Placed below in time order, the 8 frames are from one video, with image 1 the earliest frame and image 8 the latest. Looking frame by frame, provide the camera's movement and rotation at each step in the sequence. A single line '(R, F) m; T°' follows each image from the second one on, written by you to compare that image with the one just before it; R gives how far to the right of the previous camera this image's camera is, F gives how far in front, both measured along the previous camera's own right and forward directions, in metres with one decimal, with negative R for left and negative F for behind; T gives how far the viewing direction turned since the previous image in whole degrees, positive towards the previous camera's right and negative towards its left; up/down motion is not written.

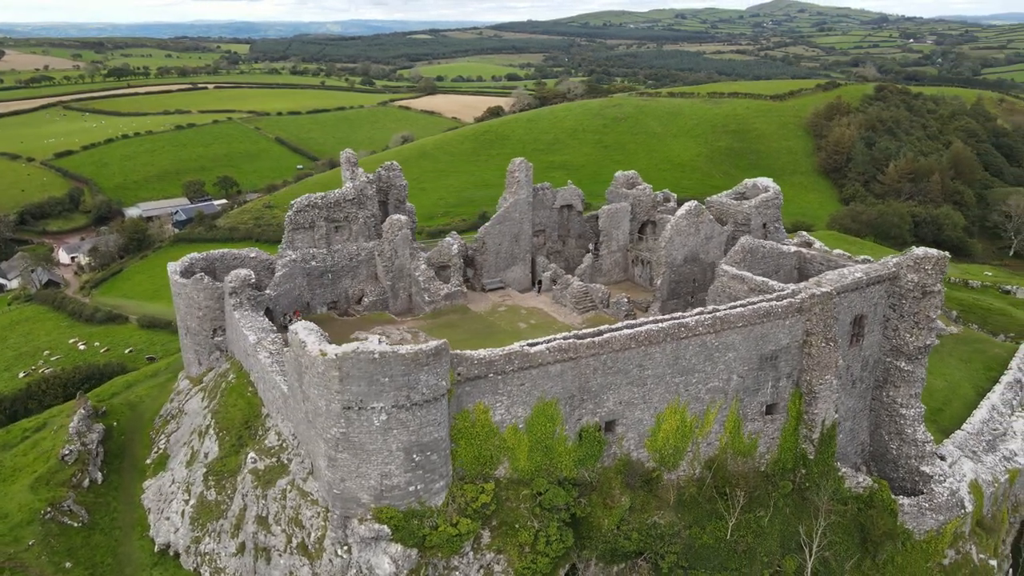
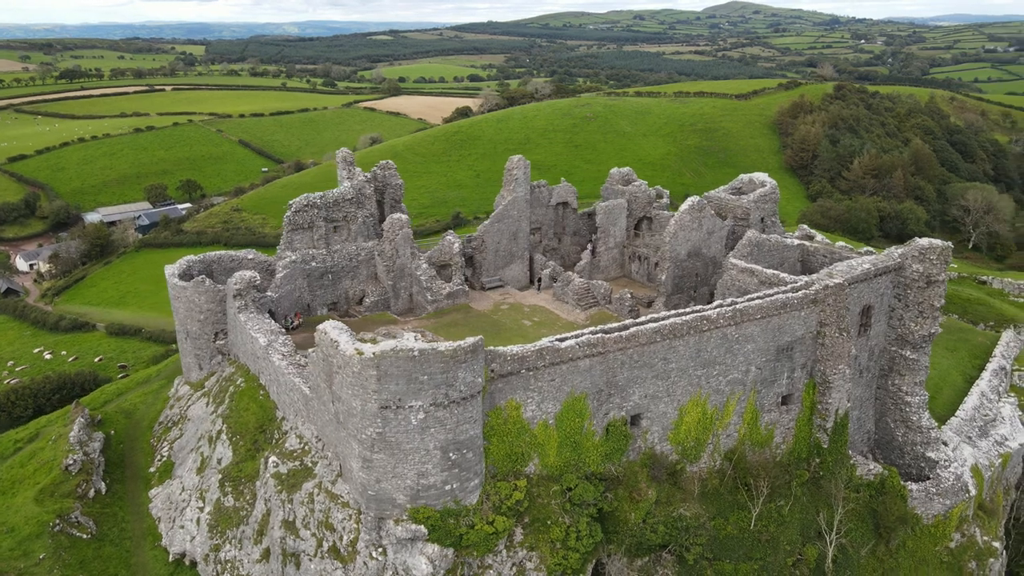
(-1.5, +0.1) m; +3°
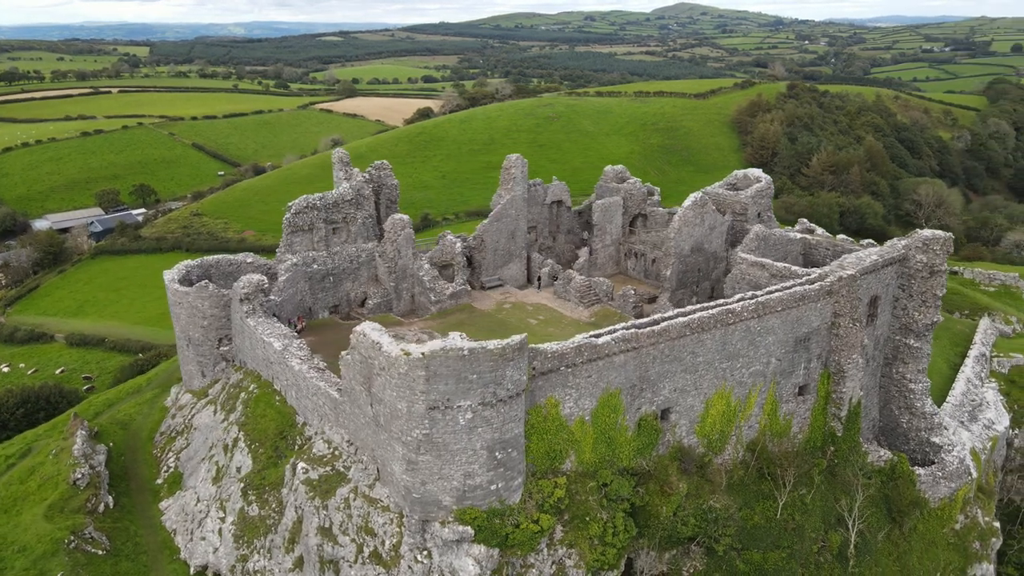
(-1.8, +0.1) m; +3°
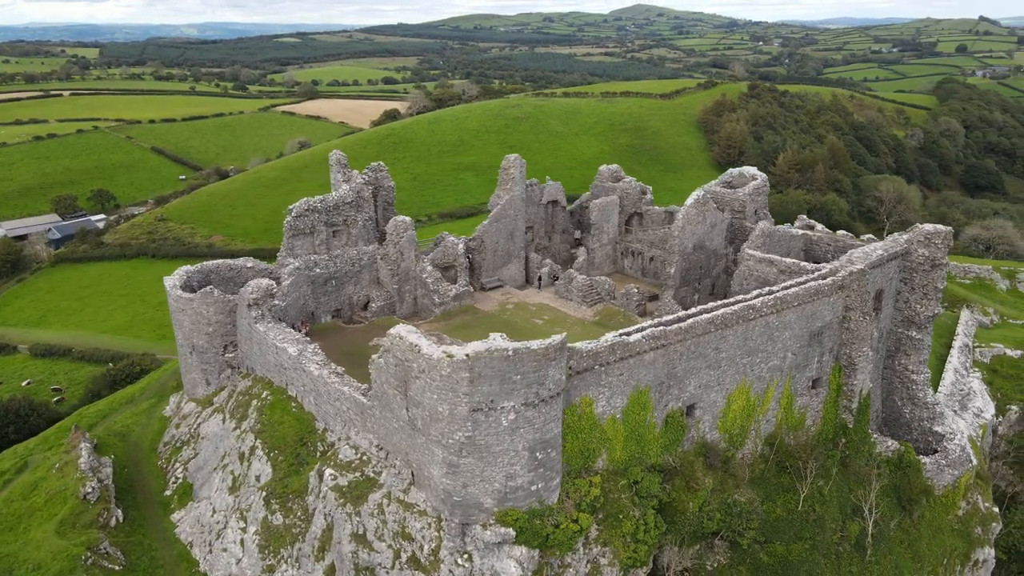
(-1.6, +0.1) m; +3°
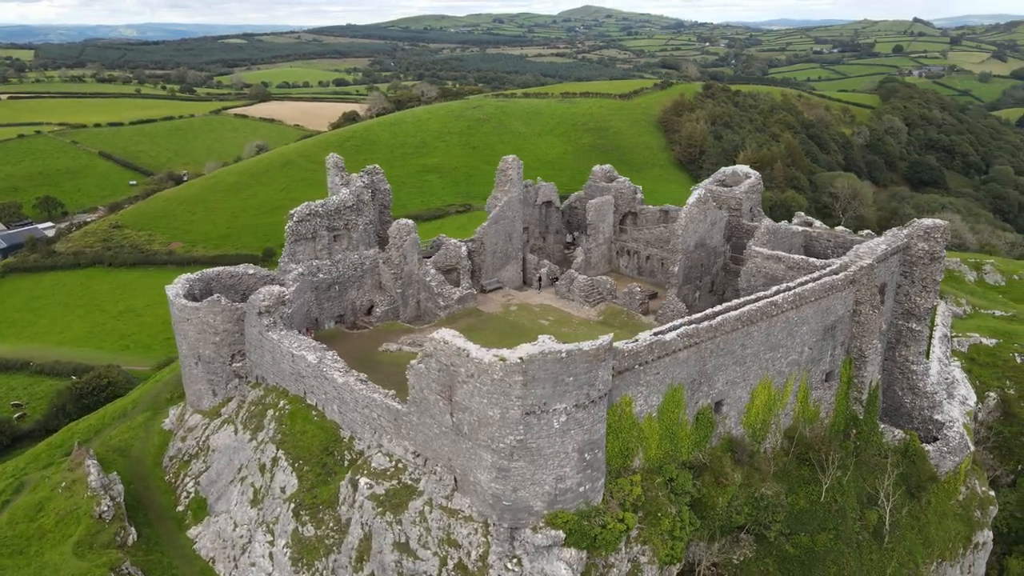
(-1.9, +0.1) m; +3°
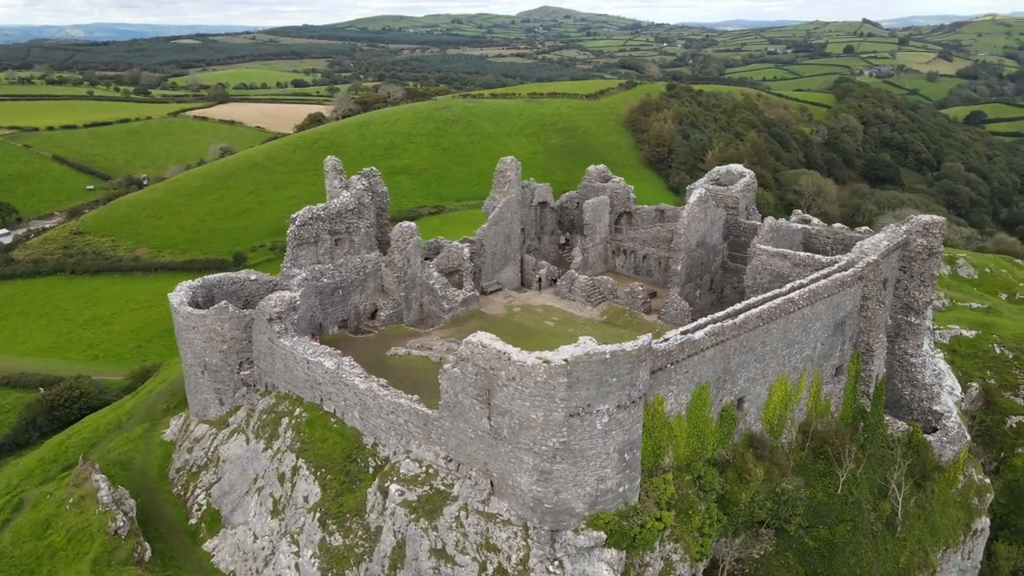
(-1.6, +0.1) m; +3°
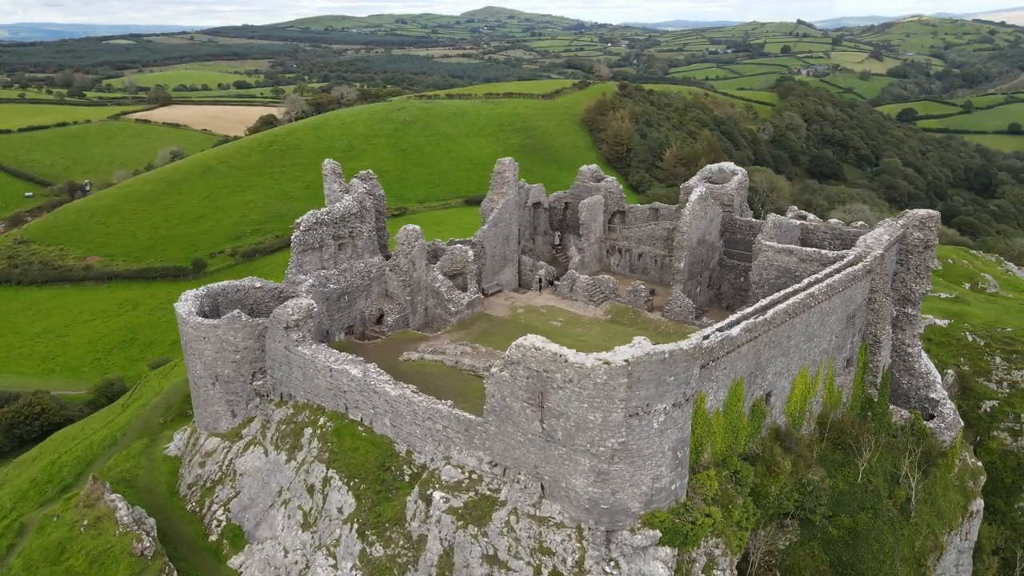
(-2.1, +0.2) m; +4°
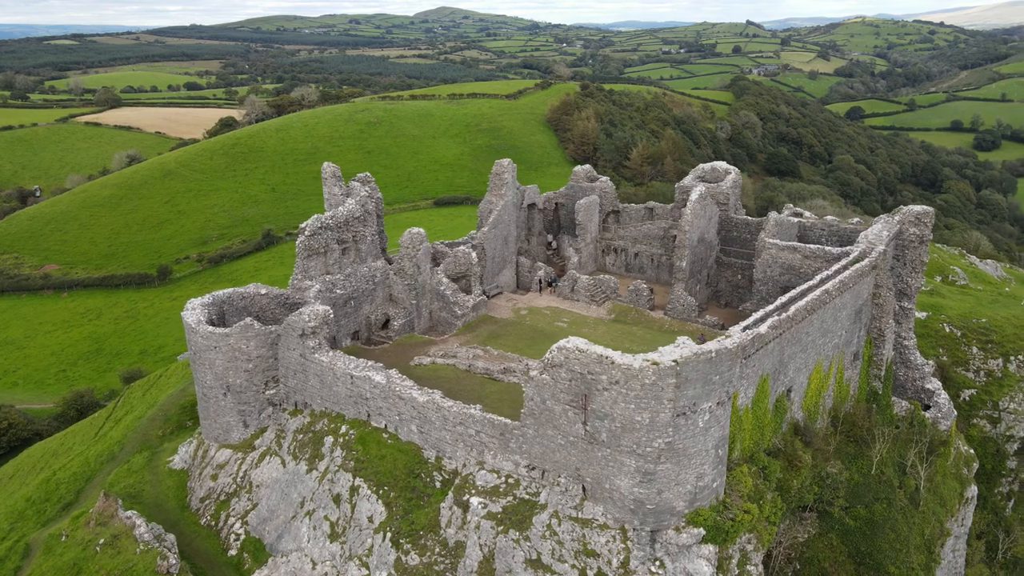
(-1.7, +0.1) m; +3°
